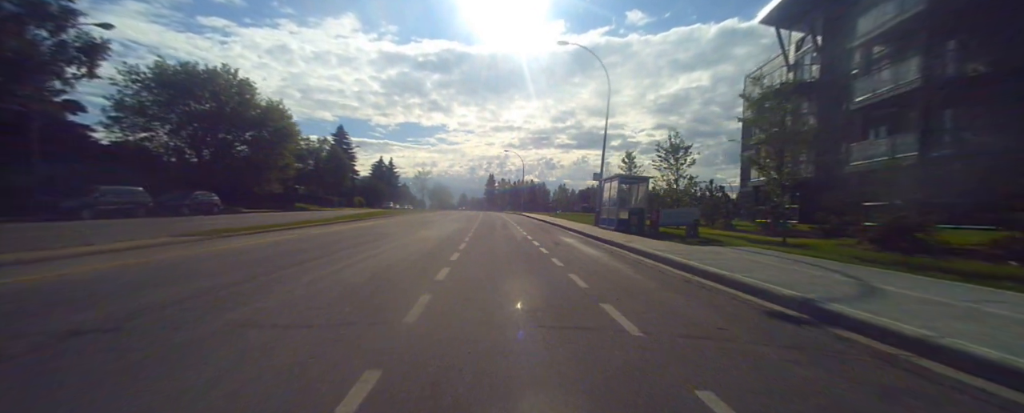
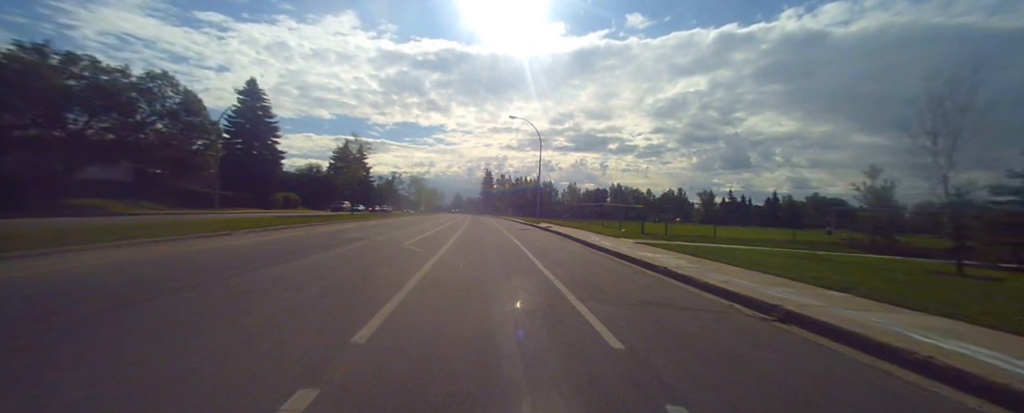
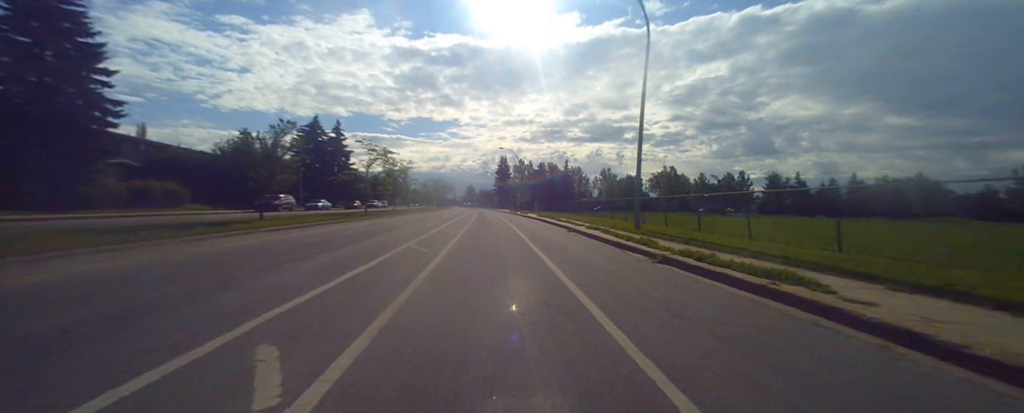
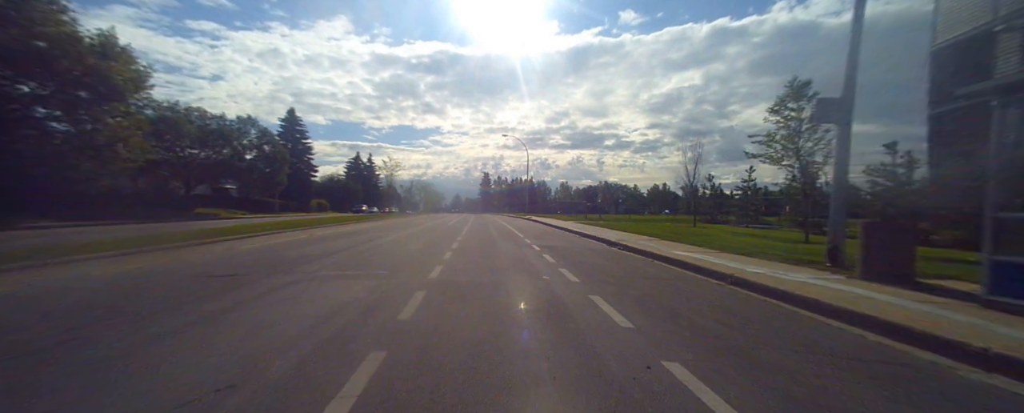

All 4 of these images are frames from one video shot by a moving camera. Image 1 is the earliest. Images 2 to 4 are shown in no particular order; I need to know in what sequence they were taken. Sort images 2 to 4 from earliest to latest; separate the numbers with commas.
4, 2, 3
